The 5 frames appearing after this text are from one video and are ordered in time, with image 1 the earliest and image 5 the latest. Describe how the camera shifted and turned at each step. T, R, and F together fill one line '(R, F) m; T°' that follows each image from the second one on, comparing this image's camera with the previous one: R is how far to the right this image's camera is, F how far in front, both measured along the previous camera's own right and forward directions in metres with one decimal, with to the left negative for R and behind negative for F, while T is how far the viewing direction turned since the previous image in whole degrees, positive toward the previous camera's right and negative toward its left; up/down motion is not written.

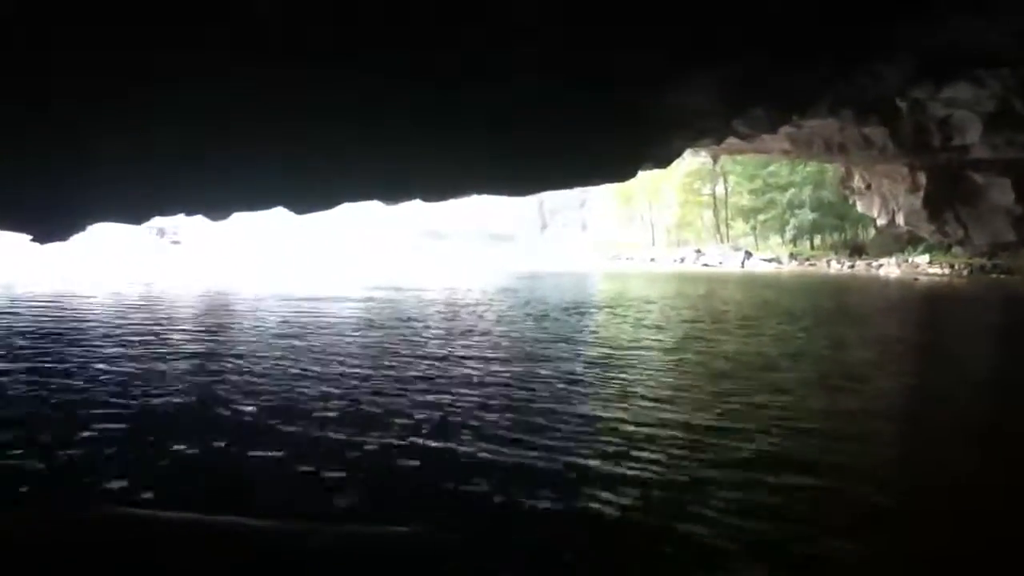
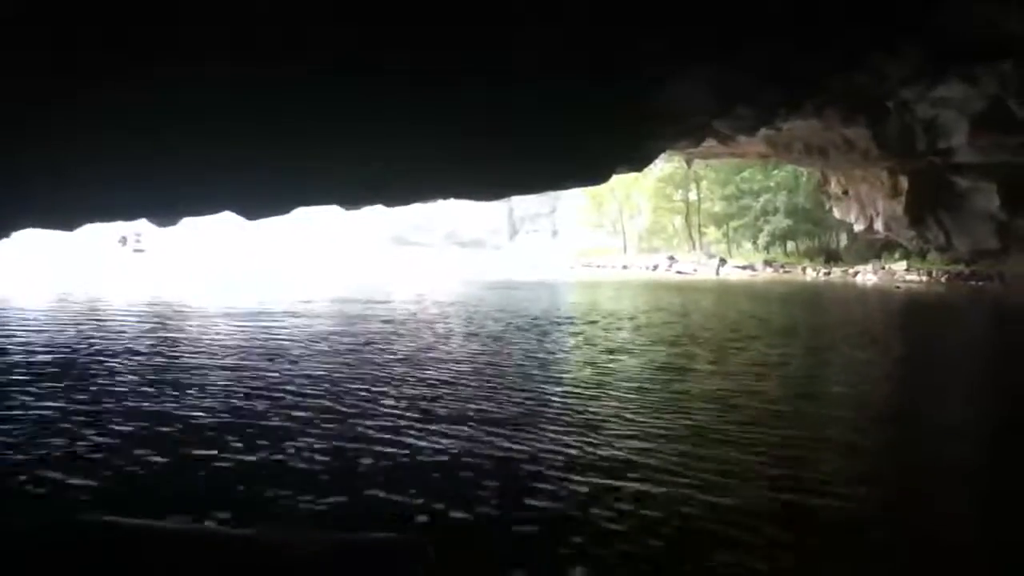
(+0.1, +0.7) m; +2°
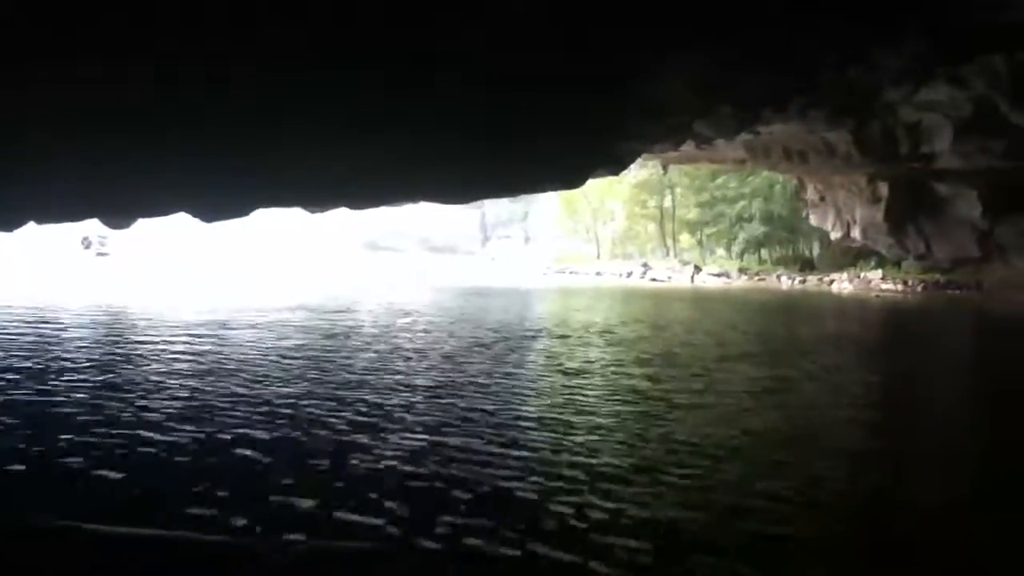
(0.0, +0.5) m; +2°
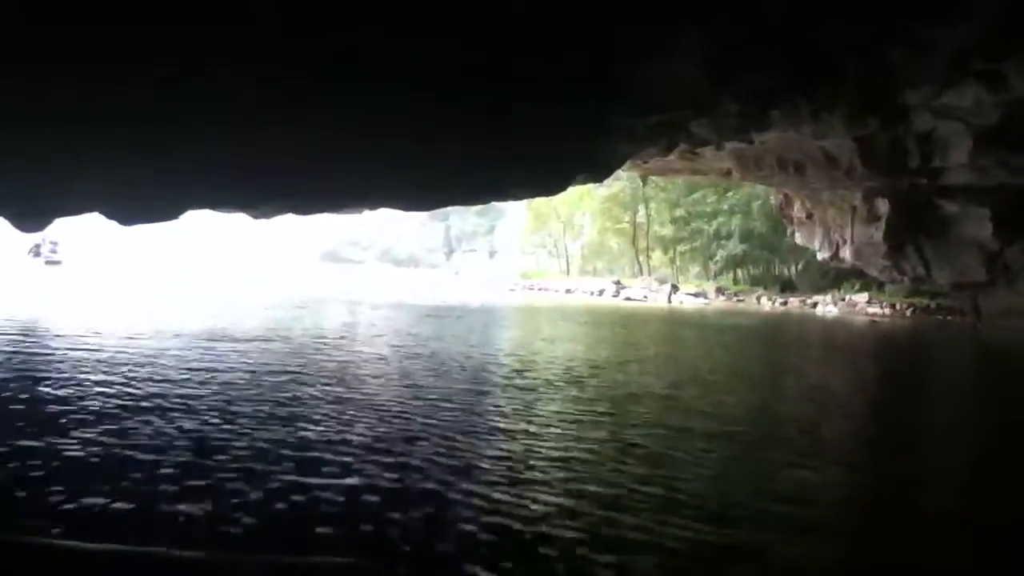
(0.0, +1.3) m; +2°
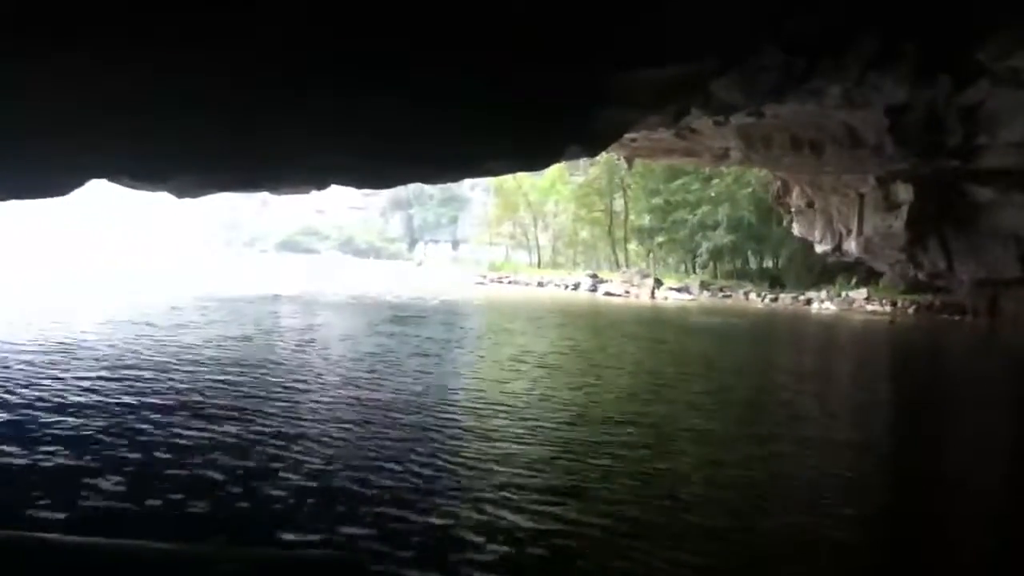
(-0.1, +1.7) m; +3°
